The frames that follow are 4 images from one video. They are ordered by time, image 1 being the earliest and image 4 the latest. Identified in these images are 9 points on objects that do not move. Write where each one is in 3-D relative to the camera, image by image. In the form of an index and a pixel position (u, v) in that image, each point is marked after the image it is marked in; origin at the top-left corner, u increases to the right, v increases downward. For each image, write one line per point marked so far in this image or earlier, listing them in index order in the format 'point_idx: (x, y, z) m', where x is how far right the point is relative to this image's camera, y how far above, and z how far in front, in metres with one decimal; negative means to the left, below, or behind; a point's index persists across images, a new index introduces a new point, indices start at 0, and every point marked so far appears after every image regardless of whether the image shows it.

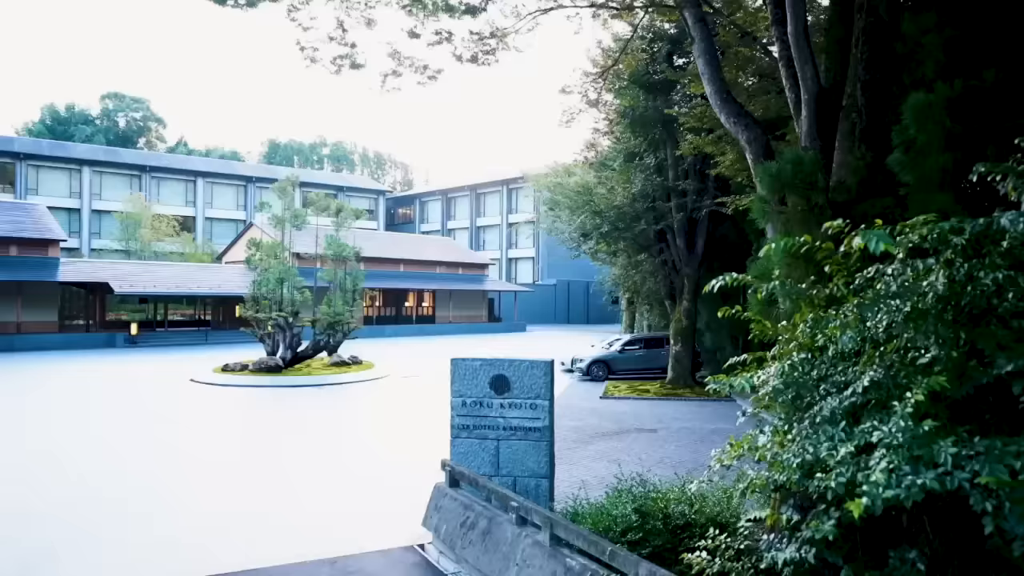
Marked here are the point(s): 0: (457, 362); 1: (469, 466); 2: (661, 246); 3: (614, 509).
0: (-0.6, -0.8, +7.5) m
1: (-0.4, -1.8, +7.5) m
2: (+4.1, +1.2, +19.8) m
3: (+0.8, -1.7, +5.6) m
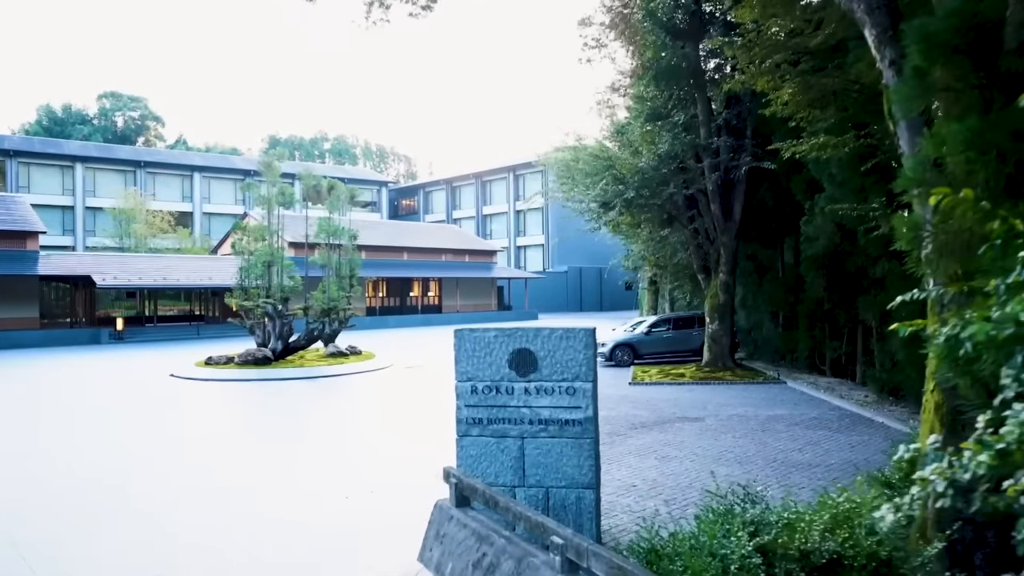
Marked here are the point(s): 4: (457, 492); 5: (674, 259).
0: (-0.4, -0.3, +5.5) m
1: (-0.2, -1.4, +5.5) m
2: (+4.4, +1.9, +17.8) m
3: (+1.0, -1.2, +3.6) m
4: (-0.4, -1.4, +4.8) m
5: (+4.4, +0.8, +19.8) m
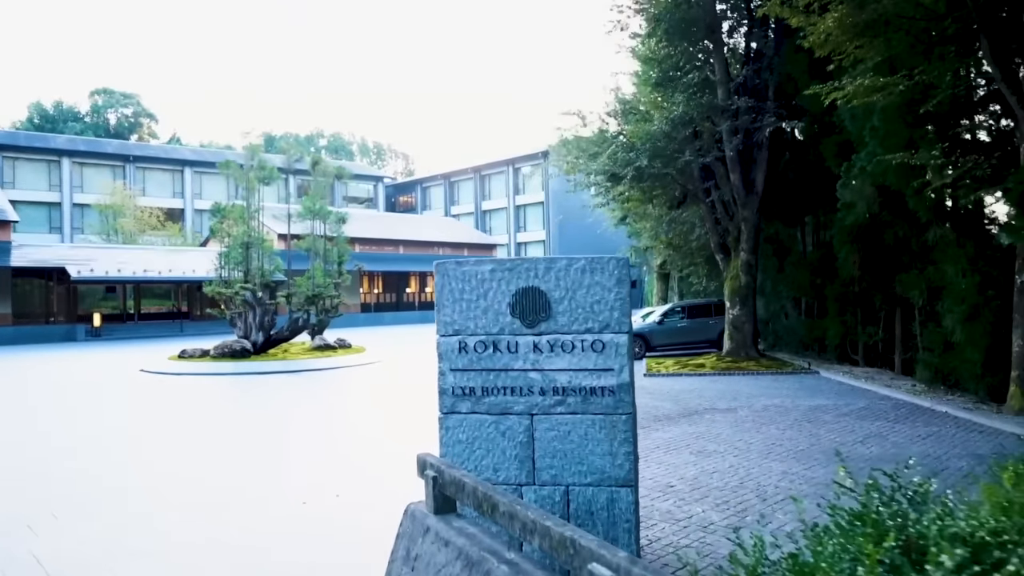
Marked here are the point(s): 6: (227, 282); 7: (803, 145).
0: (-0.4, +0.1, +4.0) m
1: (-0.2, -1.0, +4.0) m
2: (+4.4, +2.3, +16.3) m
3: (+1.1, -0.8, +2.1) m
4: (-0.3, -0.9, +3.3) m
5: (+4.4, +1.2, +18.2) m
6: (-7.6, +0.2, +19.5) m
7: (+6.2, +3.0, +15.6) m
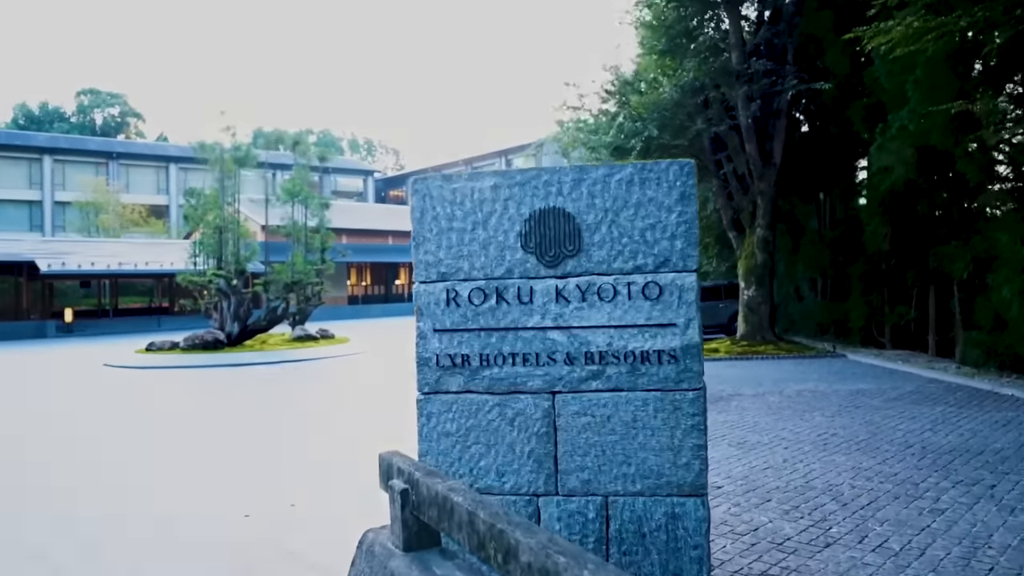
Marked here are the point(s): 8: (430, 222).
0: (-0.3, +0.4, +2.8) m
1: (-0.1, -0.7, +2.8) m
2: (+4.3, +2.7, +15.1) m
3: (+1.1, -0.5, +0.9) m
4: (-0.3, -0.6, +2.1) m
5: (+4.3, +1.6, +17.1) m
6: (-7.7, +0.4, +18.2) m
7: (+6.1, +3.4, +14.4) m
8: (-0.3, +0.2, +2.7) m
